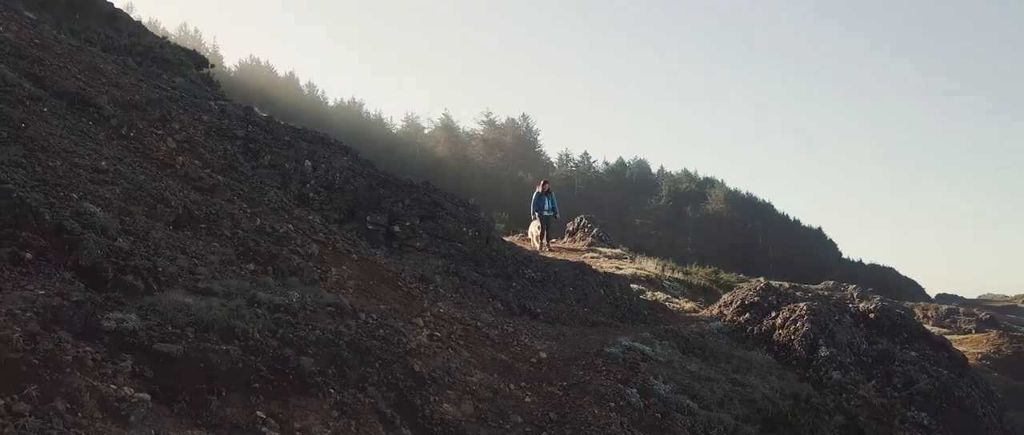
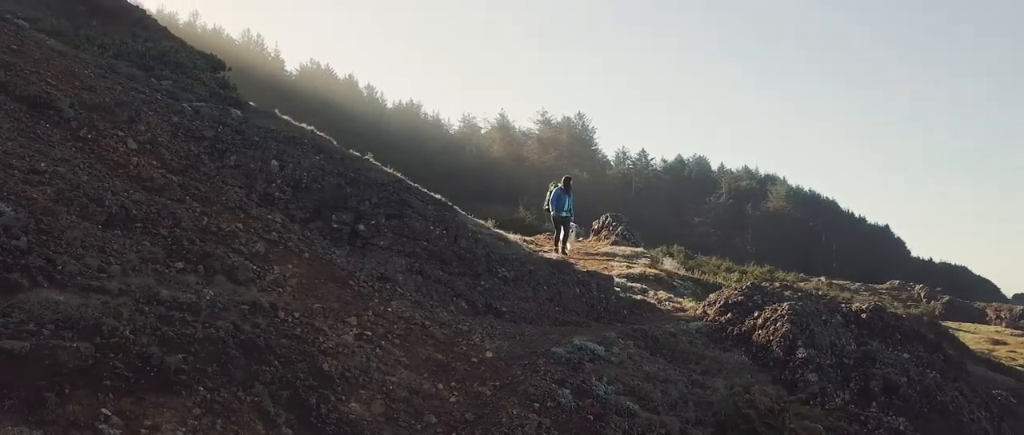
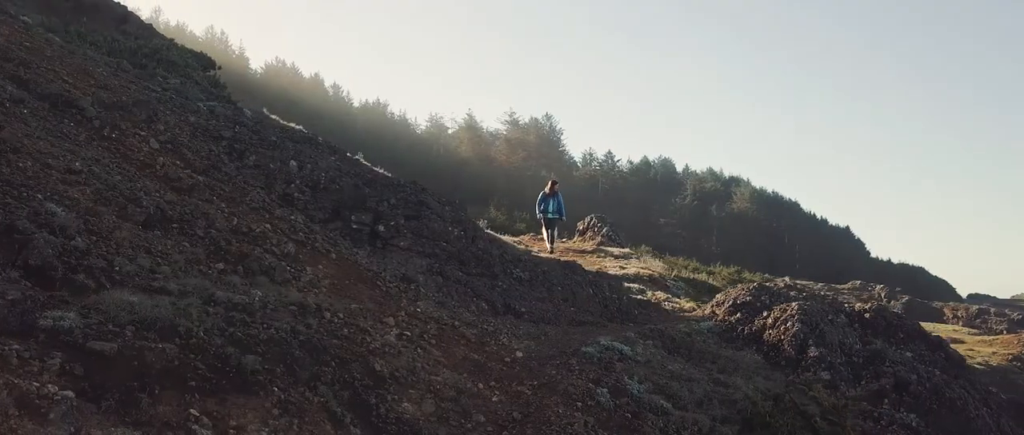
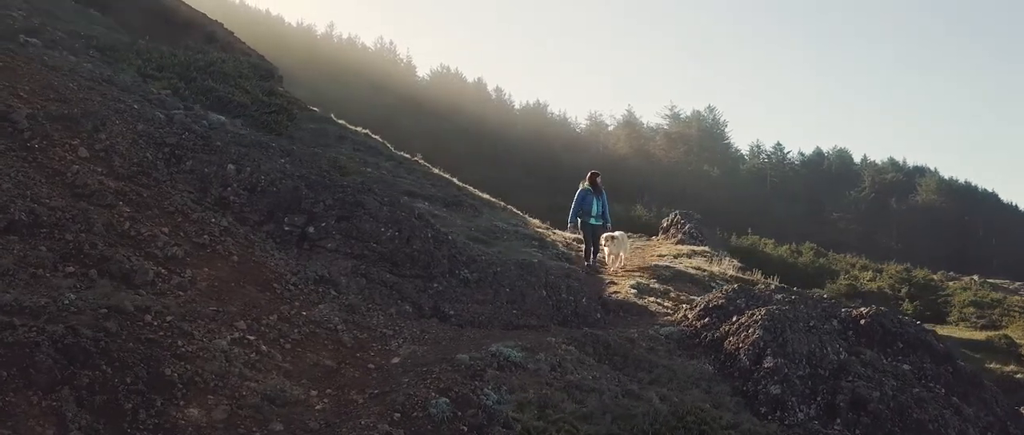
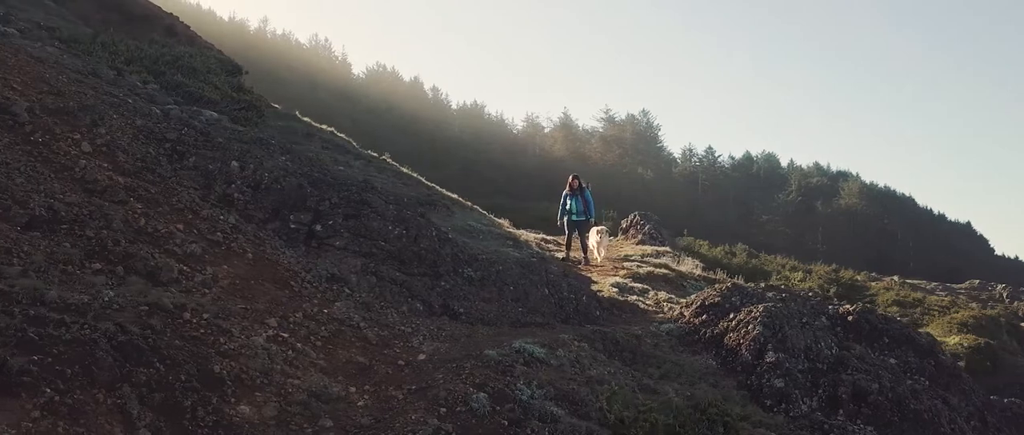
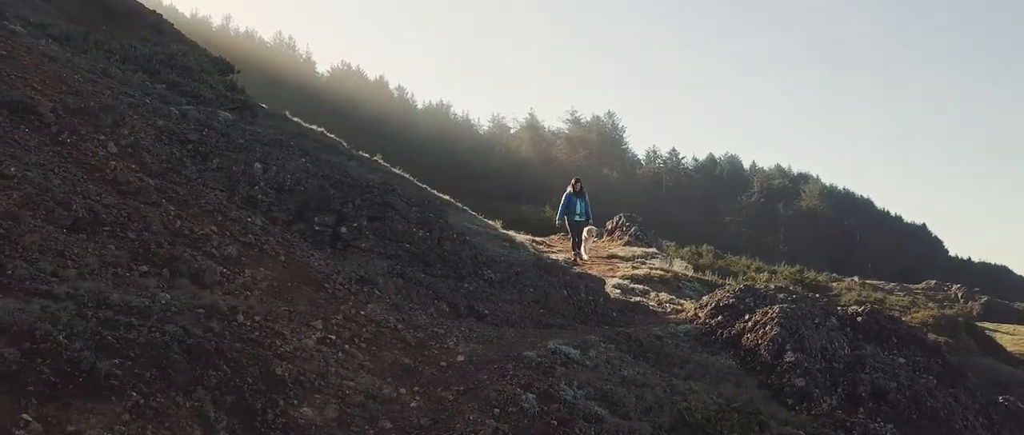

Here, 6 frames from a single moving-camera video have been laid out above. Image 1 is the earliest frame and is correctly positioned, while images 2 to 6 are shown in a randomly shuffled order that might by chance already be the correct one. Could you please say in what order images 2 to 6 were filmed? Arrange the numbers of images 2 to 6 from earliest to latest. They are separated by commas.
3, 2, 6, 5, 4
